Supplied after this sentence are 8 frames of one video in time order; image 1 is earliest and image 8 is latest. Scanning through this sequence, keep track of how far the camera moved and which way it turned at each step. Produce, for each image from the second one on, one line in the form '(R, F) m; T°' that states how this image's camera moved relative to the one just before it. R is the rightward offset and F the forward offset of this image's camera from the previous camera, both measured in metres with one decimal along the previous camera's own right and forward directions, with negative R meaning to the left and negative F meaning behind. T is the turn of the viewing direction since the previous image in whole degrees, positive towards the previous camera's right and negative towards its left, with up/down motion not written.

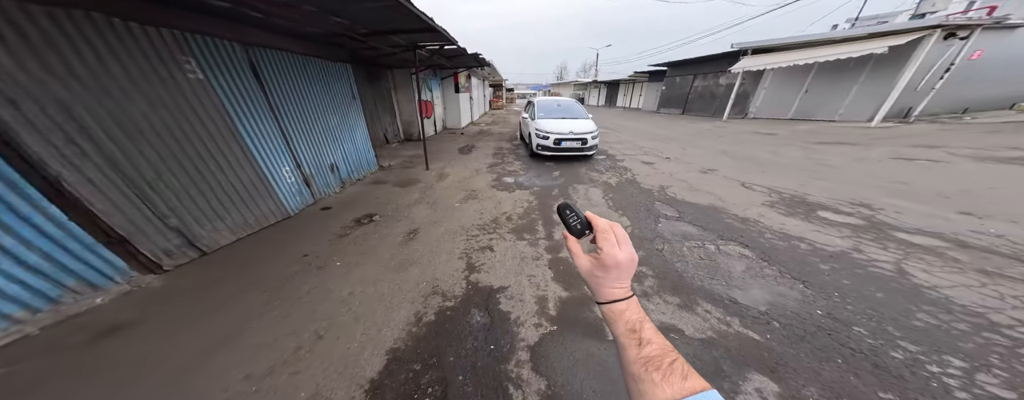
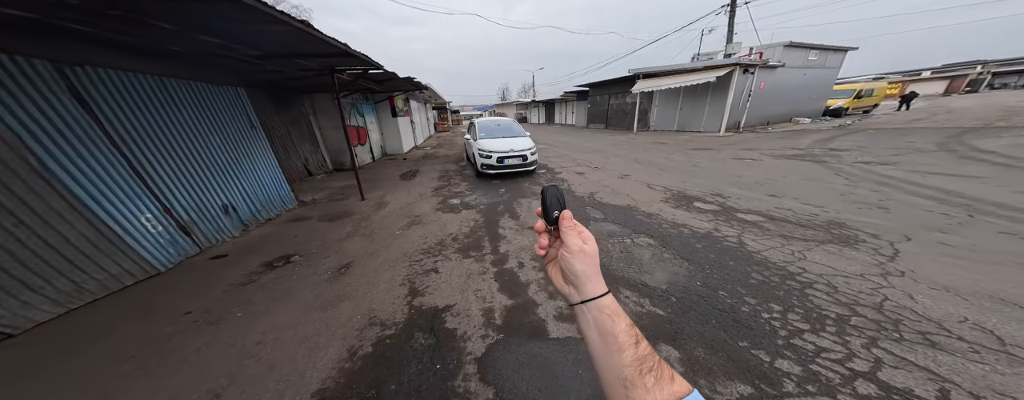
(+0.1, -0.1) m; +12°
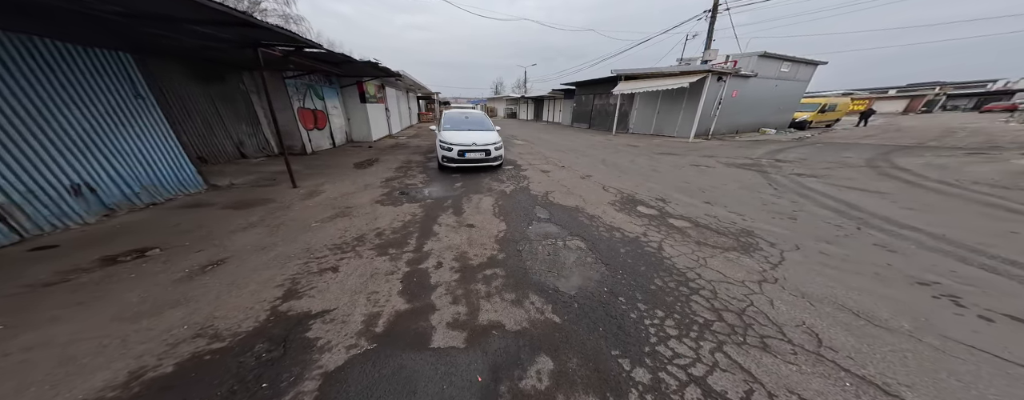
(+0.5, +0.1) m; +5°
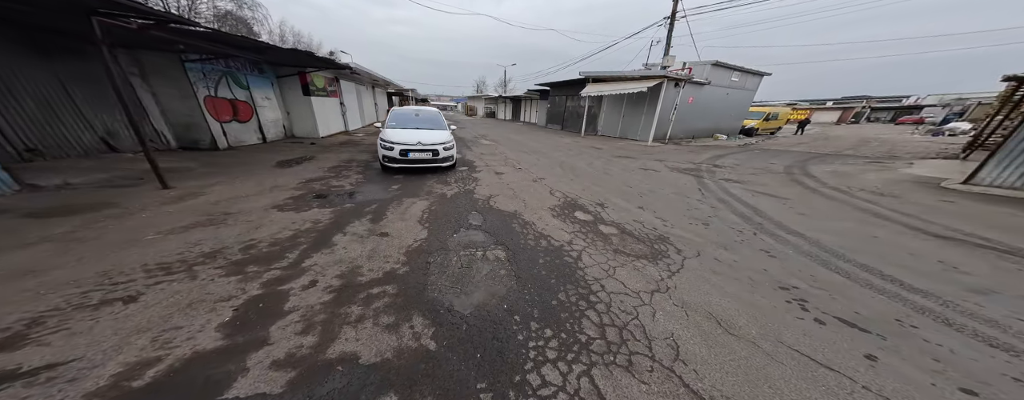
(+0.7, +0.1) m; +6°
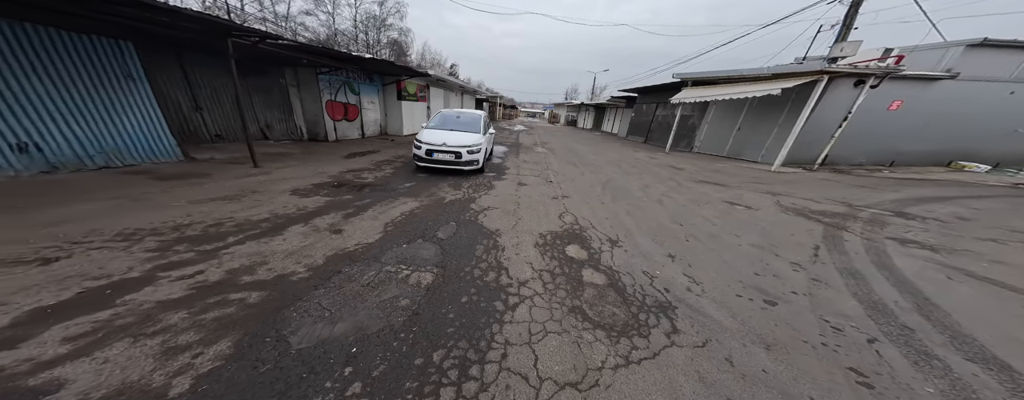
(+1.4, +0.8) m; -19°
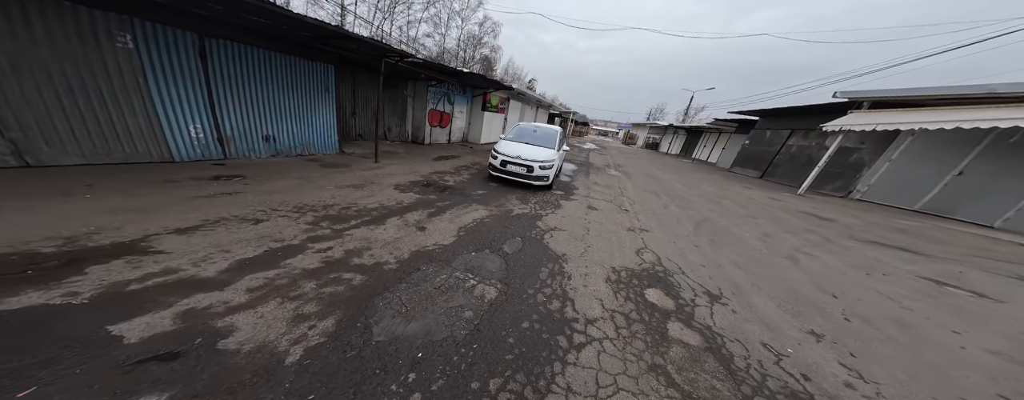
(-0.2, +0.1) m; -14°
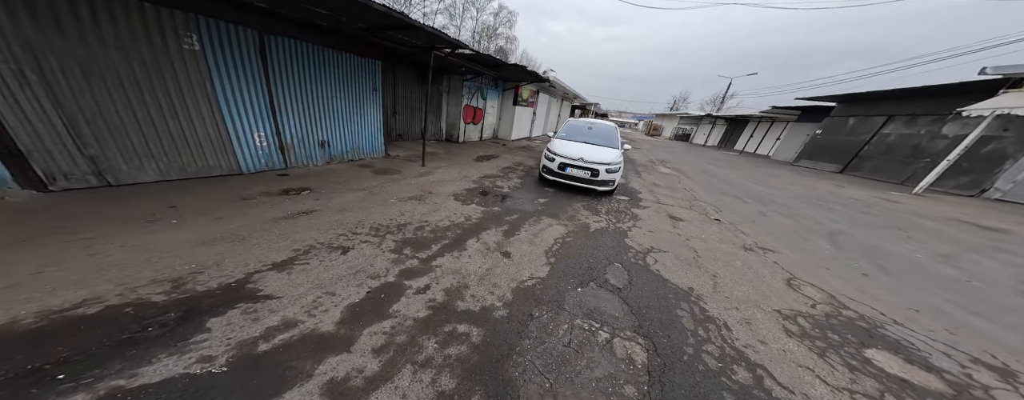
(-1.1, +0.6) m; -4°
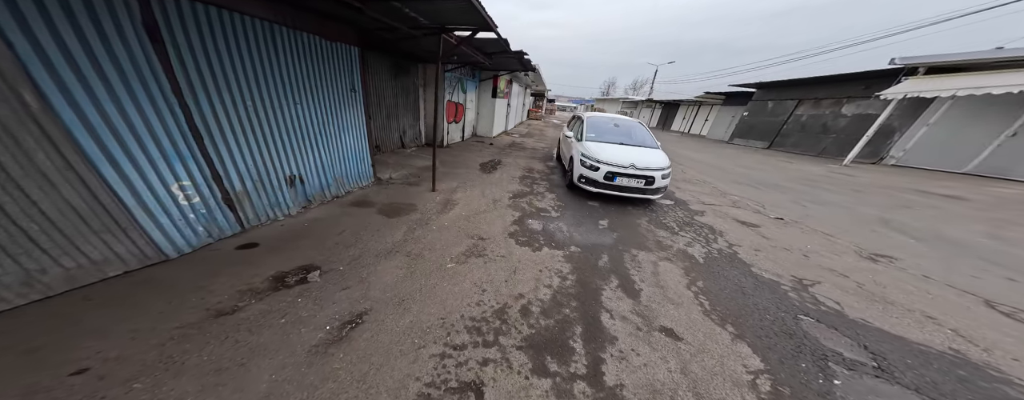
(-2.2, +1.5) m; +13°
